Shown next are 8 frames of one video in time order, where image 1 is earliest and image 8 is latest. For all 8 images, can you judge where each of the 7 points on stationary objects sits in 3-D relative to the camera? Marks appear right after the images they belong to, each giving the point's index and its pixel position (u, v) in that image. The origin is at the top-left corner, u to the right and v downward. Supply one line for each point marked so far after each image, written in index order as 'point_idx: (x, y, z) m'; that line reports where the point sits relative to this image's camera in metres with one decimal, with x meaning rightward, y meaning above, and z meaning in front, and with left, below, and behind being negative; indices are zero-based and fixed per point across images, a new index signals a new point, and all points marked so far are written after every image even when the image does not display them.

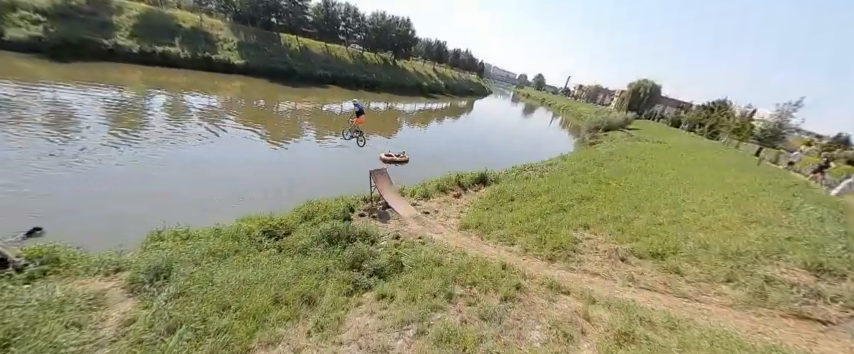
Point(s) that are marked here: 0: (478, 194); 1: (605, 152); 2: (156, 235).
0: (+1.5, -0.5, +8.4) m
1: (+9.8, +1.3, +16.2) m
2: (-5.0, -1.1, +5.5) m
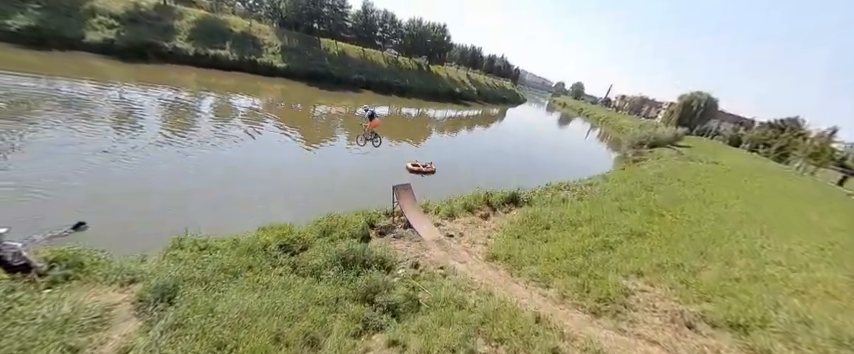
0: (+2.2, -1.1, +7.7) m
1: (+11.3, +0.2, +14.7) m
2: (-4.6, -1.2, +5.5) m
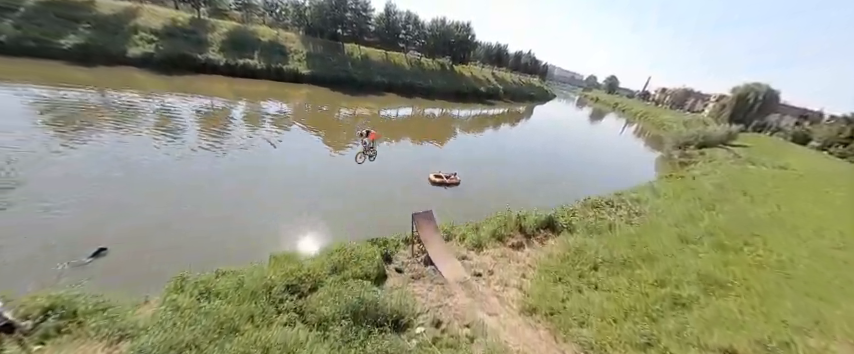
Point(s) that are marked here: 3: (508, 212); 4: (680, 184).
0: (+2.7, -1.6, +6.7) m
1: (+12.4, -0.3, +12.9) m
2: (-4.2, -1.8, +5.1) m
3: (+2.2, -1.0, +8.1) m
4: (+10.8, -0.3, +12.7) m
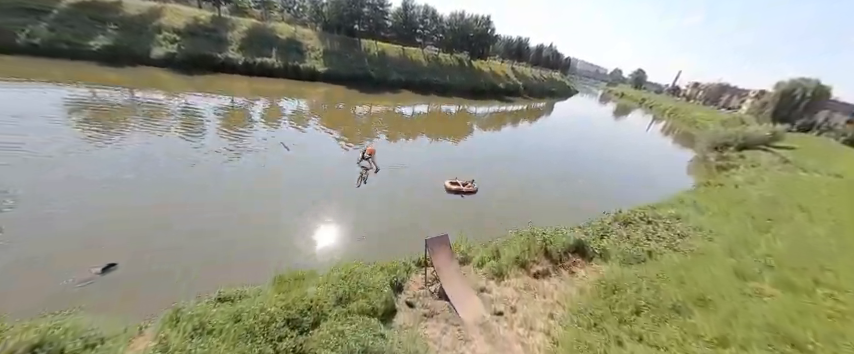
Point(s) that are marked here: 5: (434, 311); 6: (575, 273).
0: (+3.0, -2.0, +6.0) m
1: (+13.0, -0.7, +11.6) m
2: (-4.0, -2.2, +4.7) m
3: (+2.6, -1.4, +7.4) m
4: (+11.4, -0.7, +11.5) m
5: (+0.1, -2.2, +4.9) m
6: (+3.1, -2.0, +6.3) m
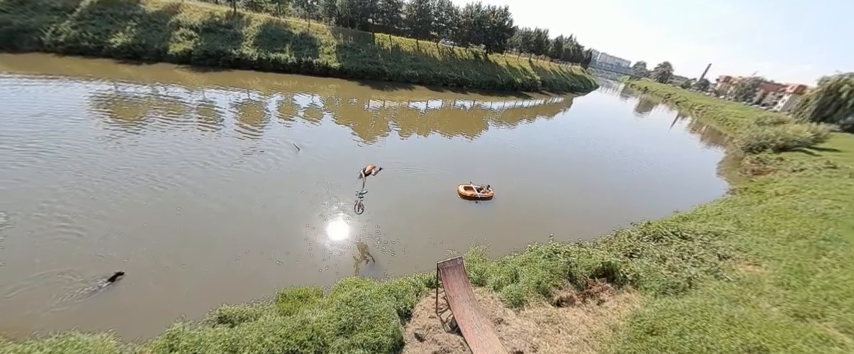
0: (+3.2, -2.3, +5.4) m
1: (+13.5, -1.0, +10.5) m
2: (-3.8, -2.5, +4.4) m
3: (+2.9, -1.7, +6.8) m
4: (+11.9, -1.1, +10.5) m
5: (+0.2, -2.5, +4.5) m
6: (+3.4, -2.3, +5.7) m
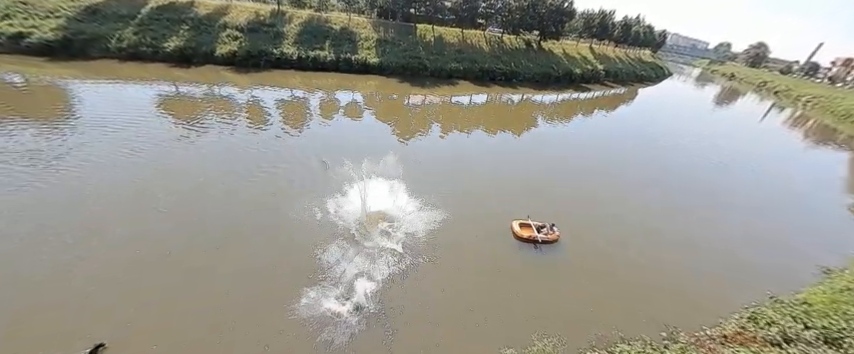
0: (+3.7, -3.6, +2.9) m
1: (+14.6, -2.4, +6.5) m
2: (-3.4, -3.6, +2.9) m
3: (+3.6, -2.9, +4.3) m
4: (+13.0, -2.4, +6.7) m
5: (+0.7, -3.8, +2.4) m
6: (+3.9, -3.6, +3.1) m
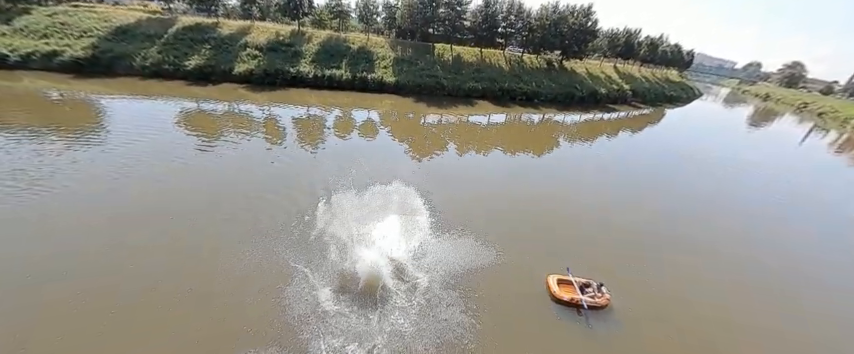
0: (+3.9, -4.3, +1.2) m
1: (+14.9, -3.6, +4.4) m
2: (-3.3, -4.2, +1.5) m
3: (+3.8, -3.7, +2.6) m
4: (+13.4, -3.5, +4.6) m
5: (+0.8, -4.4, +0.8) m
6: (+4.1, -4.3, +1.4) m
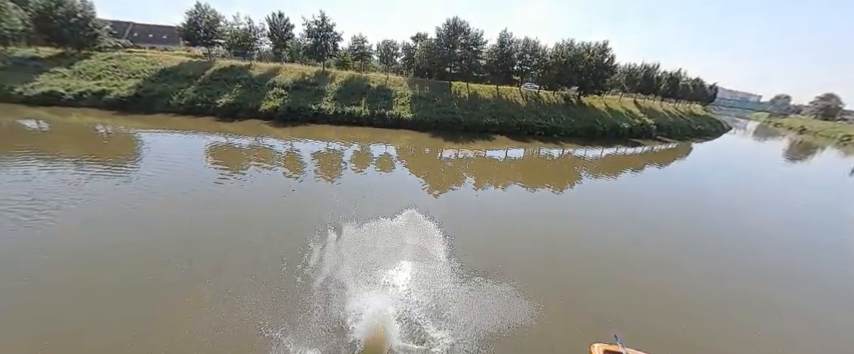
0: (+3.9, -4.6, 0.0) m
1: (+15.1, -4.3, +2.6) m
2: (-3.2, -4.4, +0.8) m
3: (+3.9, -4.1, +1.5) m
4: (+13.6, -4.2, +2.9) m
5: (+0.7, -4.6, -0.2) m
6: (+4.1, -4.7, +0.2) m
